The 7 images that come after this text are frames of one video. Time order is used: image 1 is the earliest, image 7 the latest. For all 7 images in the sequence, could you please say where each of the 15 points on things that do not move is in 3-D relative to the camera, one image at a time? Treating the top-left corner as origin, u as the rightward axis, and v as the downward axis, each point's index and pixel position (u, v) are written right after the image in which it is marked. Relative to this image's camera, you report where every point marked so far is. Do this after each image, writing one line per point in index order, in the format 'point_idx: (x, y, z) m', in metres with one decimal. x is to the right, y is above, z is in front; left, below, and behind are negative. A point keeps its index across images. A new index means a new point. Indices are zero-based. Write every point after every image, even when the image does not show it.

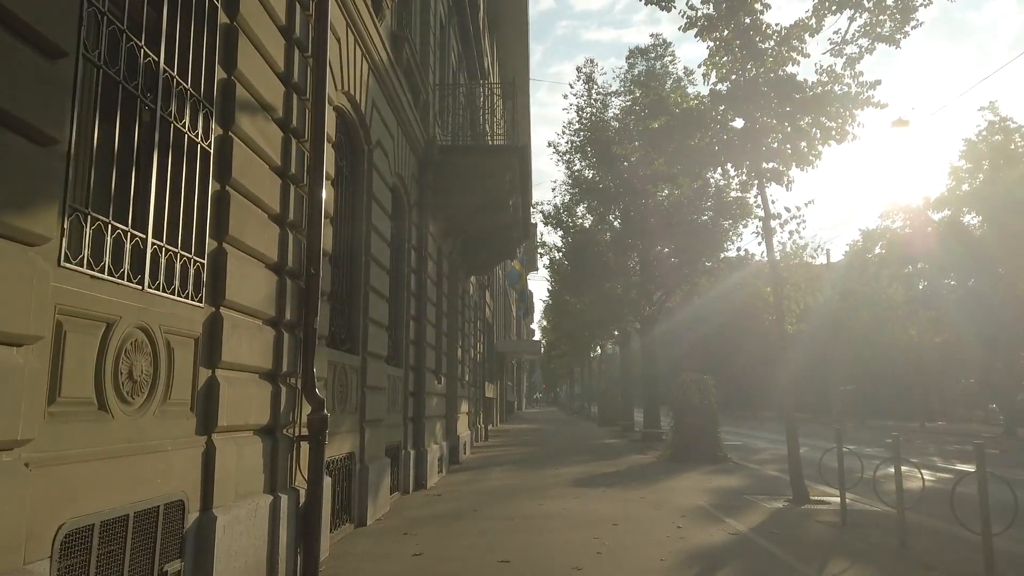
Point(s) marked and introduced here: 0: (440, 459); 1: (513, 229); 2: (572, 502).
0: (-1.3, -3.2, +14.2) m
1: (0.0, +1.4, +17.2) m
2: (+0.9, -3.1, +11.3) m
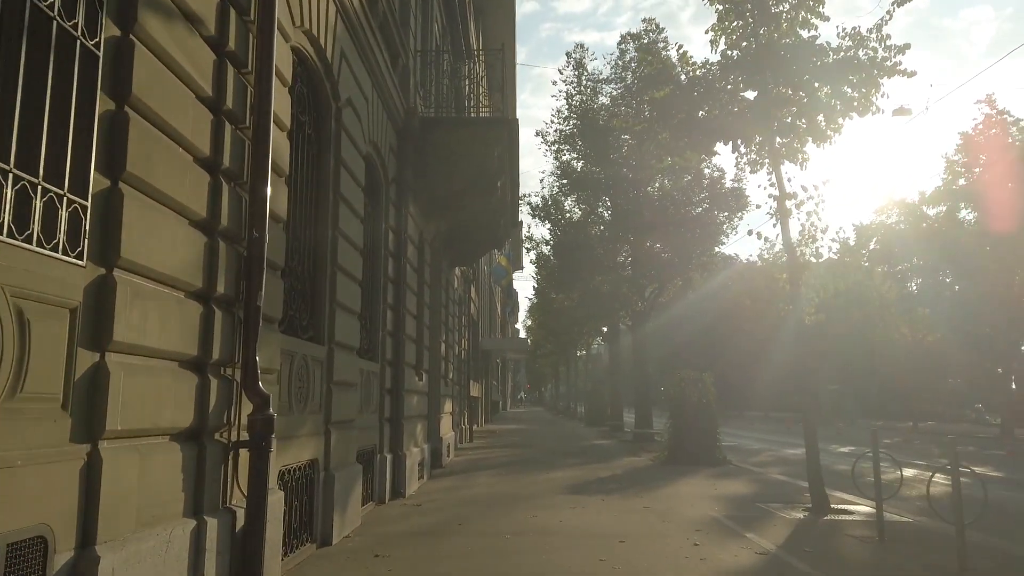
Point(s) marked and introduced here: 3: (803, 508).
0: (-1.5, -2.9, +12.9) m
1: (-0.3, +1.6, +15.9) m
2: (+0.7, -2.9, +10.0) m
3: (+4.2, -3.2, +11.0) m
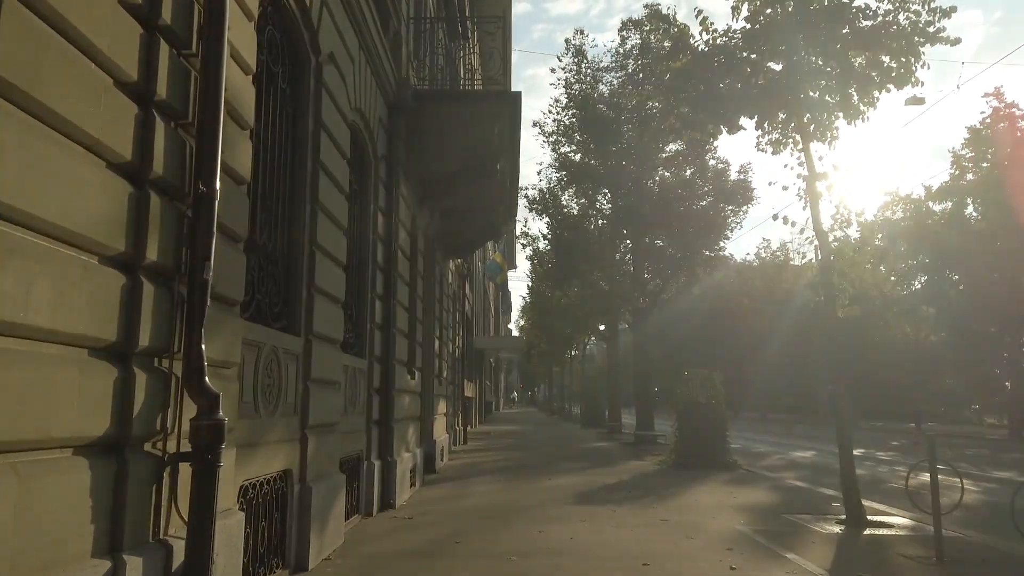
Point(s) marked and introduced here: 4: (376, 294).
0: (-1.5, -2.8, +11.8) m
1: (-0.3, +1.8, +14.8) m
2: (+0.8, -2.8, +8.9) m
3: (+4.2, -3.0, +9.9) m
4: (-1.8, -0.1, +10.0) m
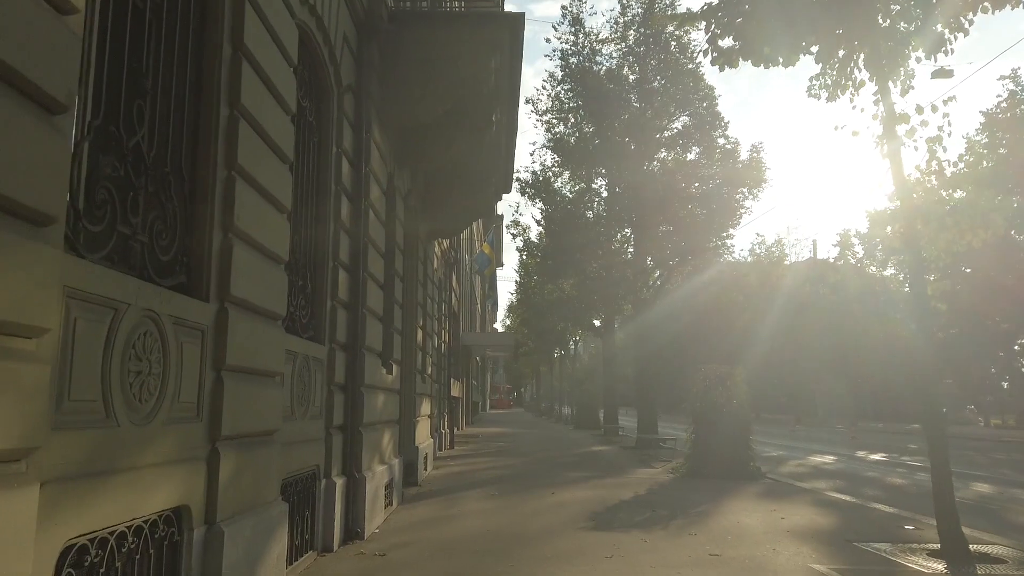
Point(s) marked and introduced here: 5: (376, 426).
0: (-1.5, -2.5, +9.5) m
1: (-0.3, +2.1, +12.6) m
2: (+0.8, -2.4, +6.7) m
3: (+4.2, -2.7, +7.8) m
4: (-1.7, +0.3, +7.7) m
5: (-1.6, -1.6, +9.0) m
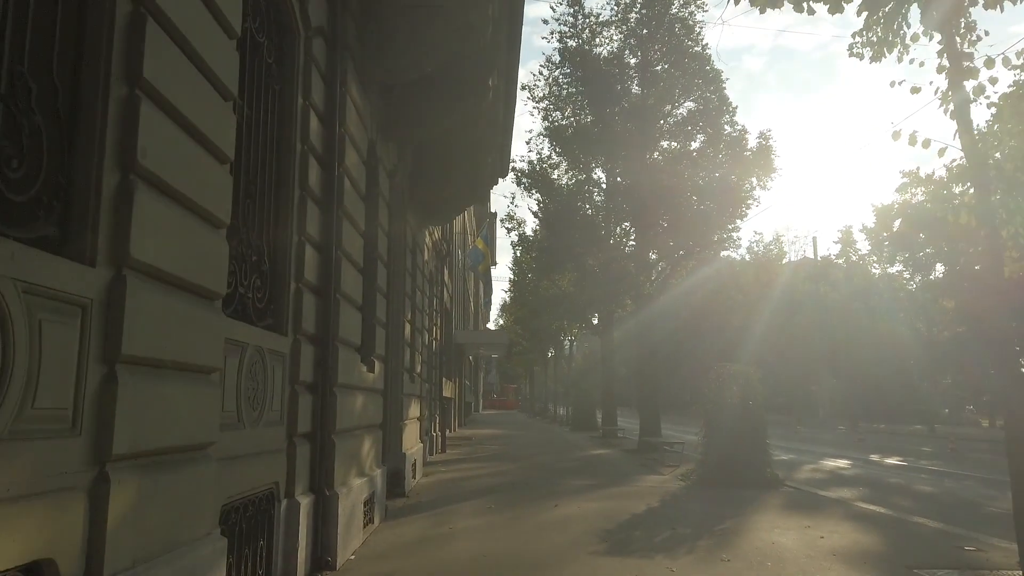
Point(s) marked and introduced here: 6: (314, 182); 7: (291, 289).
0: (-1.5, -2.3, +8.3) m
1: (-0.4, +2.3, +11.3) m
2: (+0.8, -2.3, +5.4) m
3: (+4.2, -2.5, +6.6) m
4: (-1.7, +0.4, +6.4) m
5: (-1.6, -1.5, +7.7) m
6: (-1.7, +0.9, +6.6) m
7: (-1.8, 0.0, +6.1) m
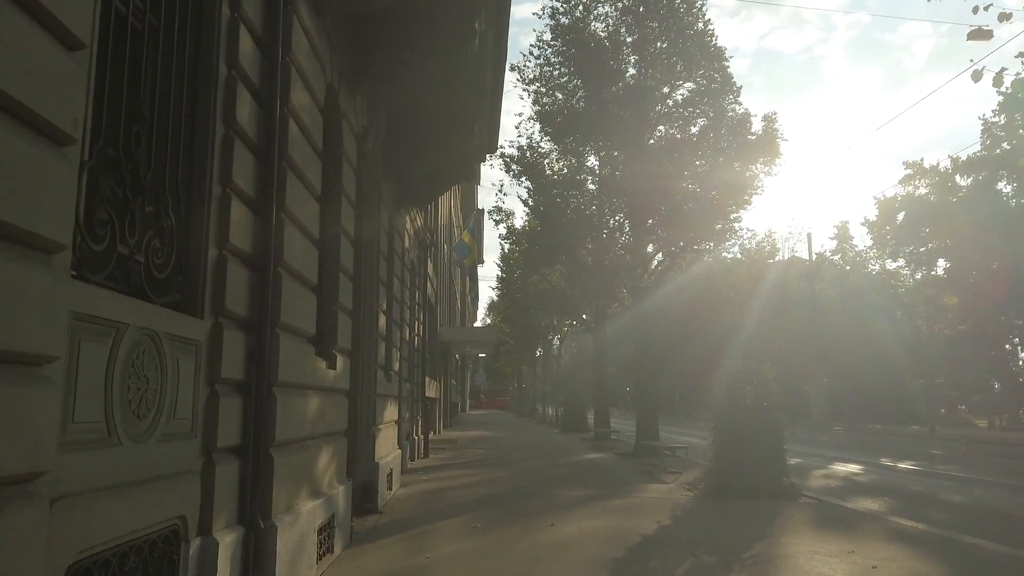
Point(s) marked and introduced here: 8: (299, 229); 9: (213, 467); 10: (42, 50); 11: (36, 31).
0: (-1.6, -2.1, +6.7) m
1: (-0.5, +2.5, +9.8) m
2: (+0.8, -2.1, +4.0) m
3: (+4.2, -2.3, +5.1) m
4: (-1.8, +0.6, +4.9) m
5: (-1.7, -1.3, +6.2) m
6: (-1.8, +1.1, +5.1) m
7: (-1.8, +0.2, +4.6) m
8: (-1.7, +0.5, +6.1) m
9: (-1.8, -1.0, +4.5) m
10: (-1.7, +0.8, +2.8) m
11: (-1.7, +0.9, +2.8) m
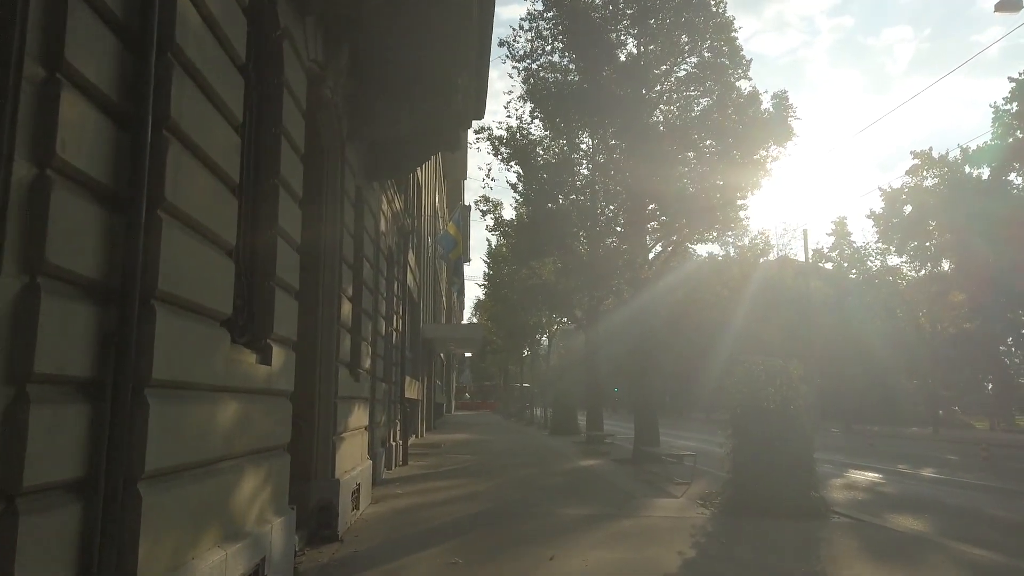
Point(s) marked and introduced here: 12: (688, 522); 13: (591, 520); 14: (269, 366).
0: (-1.7, -1.9, +5.0) m
1: (-0.6, +2.7, +8.1) m
2: (+0.8, -1.9, +2.2) m
3: (+4.2, -2.1, +3.5) m
4: (-1.8, +0.9, +3.1) m
5: (-1.7, -1.0, +4.4) m
6: (-1.8, +1.3, +3.3) m
7: (-1.8, +0.4, +2.8) m
8: (-1.7, +0.7, +4.3) m
9: (-1.8, -0.8, +2.7) m
10: (-1.7, +1.1, +1.0) m
11: (-1.7, +1.1, +1.0) m
12: (+2.3, -3.0, +9.9) m
13: (+1.0, -3.0, +9.8) m
14: (-1.8, -0.6, +5.5) m
